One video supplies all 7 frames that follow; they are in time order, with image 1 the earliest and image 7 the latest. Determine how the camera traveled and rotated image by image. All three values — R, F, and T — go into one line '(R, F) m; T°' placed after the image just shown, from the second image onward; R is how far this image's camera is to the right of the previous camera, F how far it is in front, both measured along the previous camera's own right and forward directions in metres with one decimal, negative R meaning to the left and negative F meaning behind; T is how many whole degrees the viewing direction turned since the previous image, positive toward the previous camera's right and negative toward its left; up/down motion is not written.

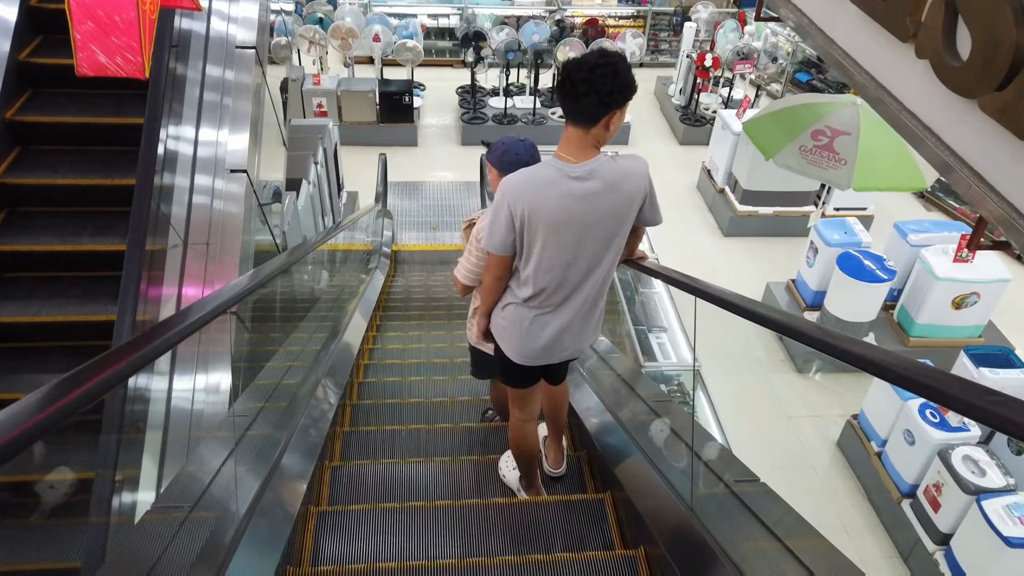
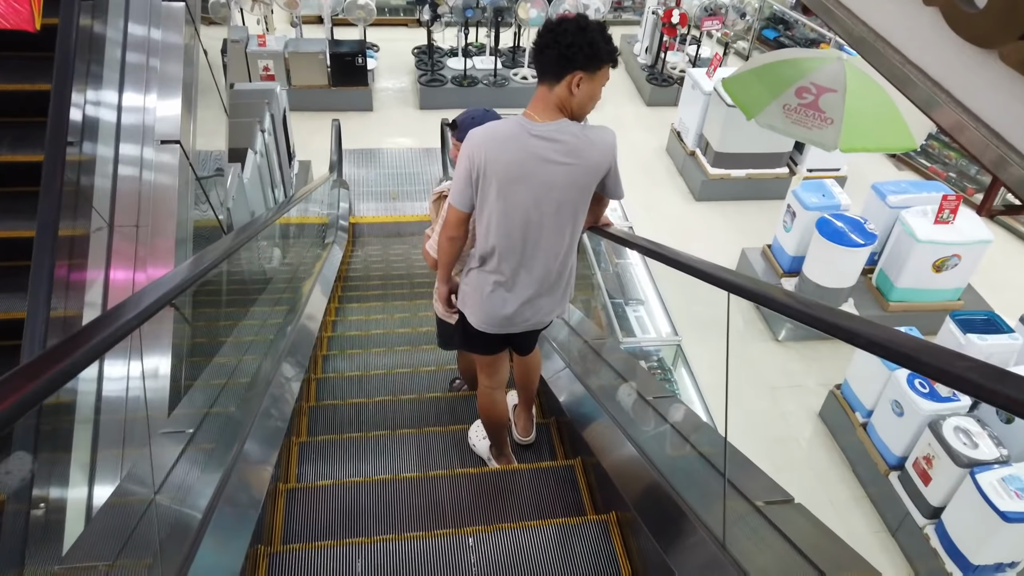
(0.0, +0.2) m; +3°
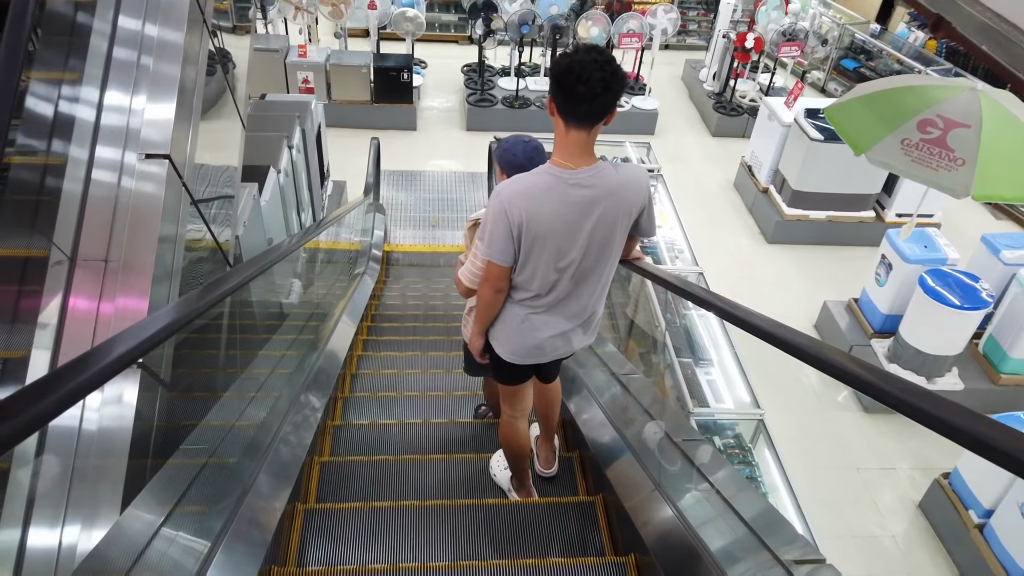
(-0.1, +0.5) m; -3°
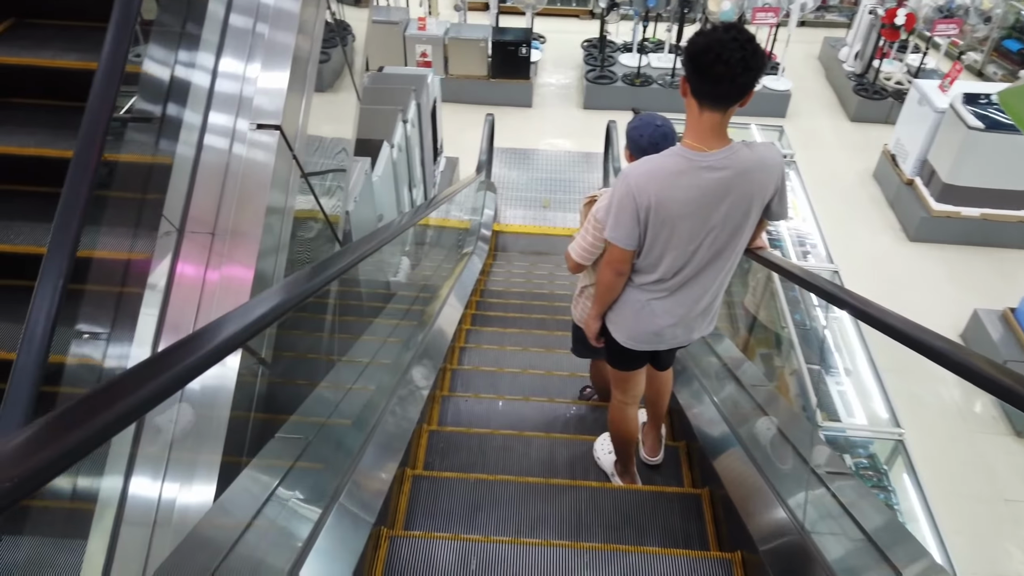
(0.0, +0.2) m; -8°
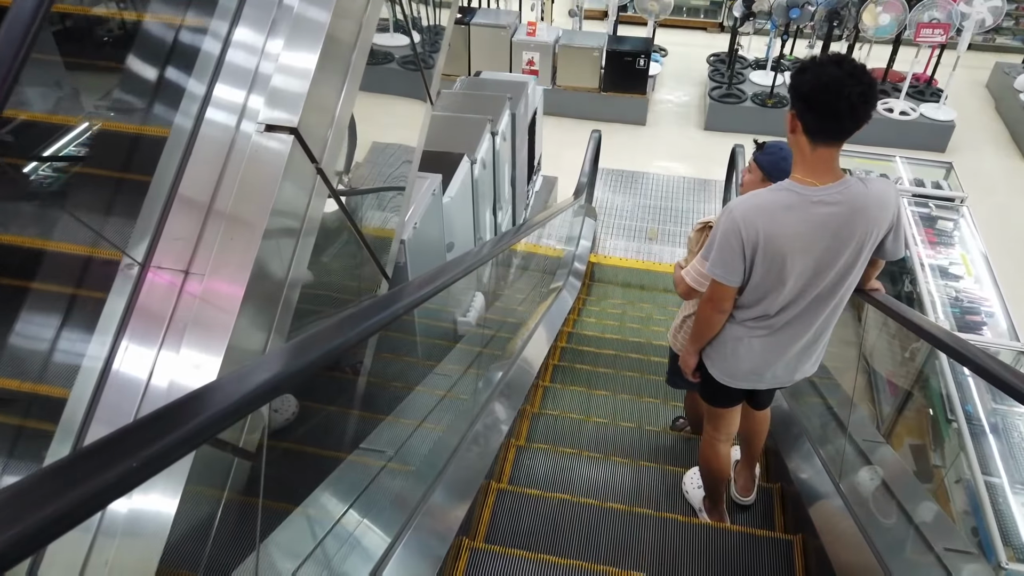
(0.0, +0.5) m; -8°
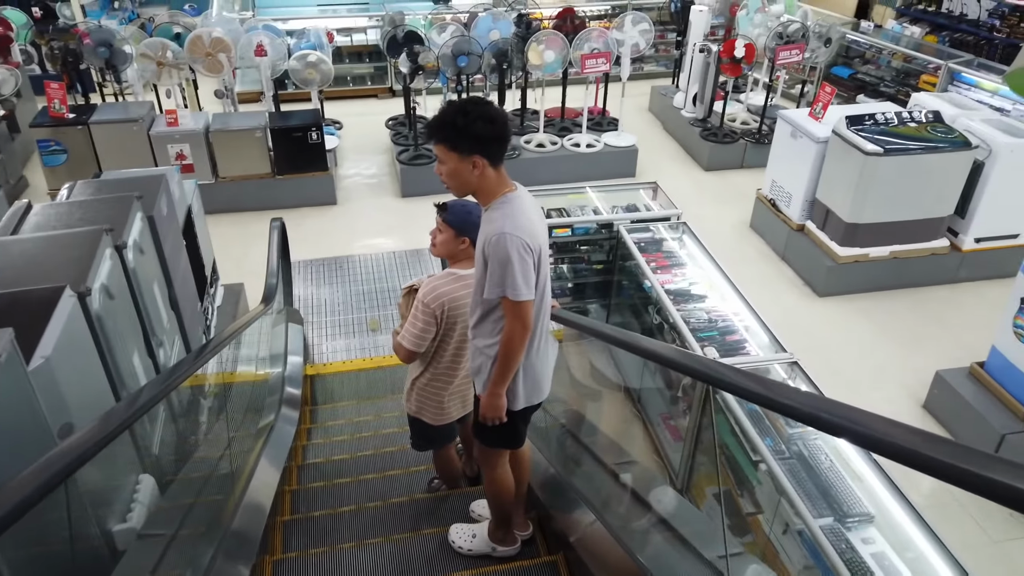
(+0.1, +0.6) m; +20°
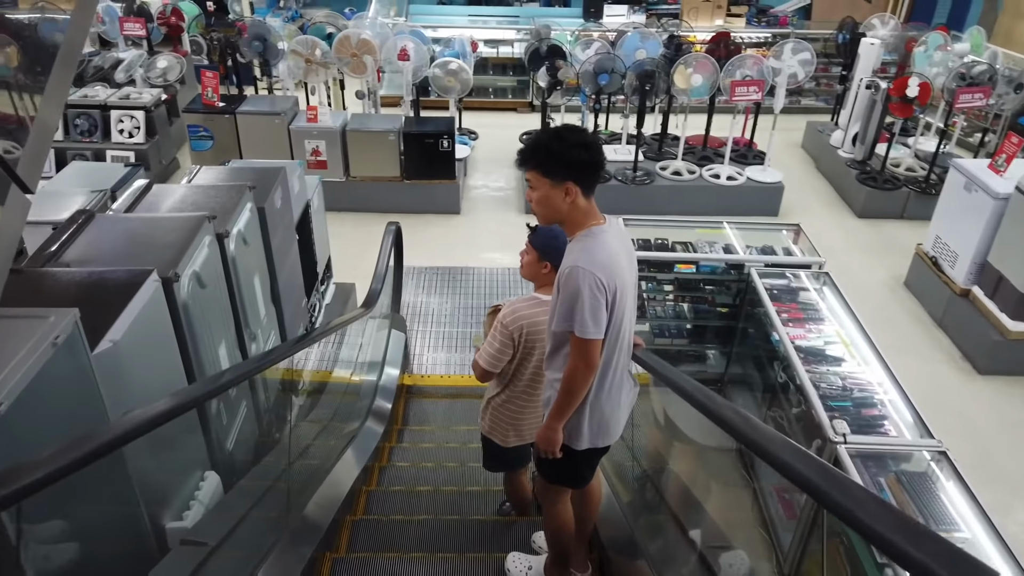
(+0.1, +0.2) m; -10°
